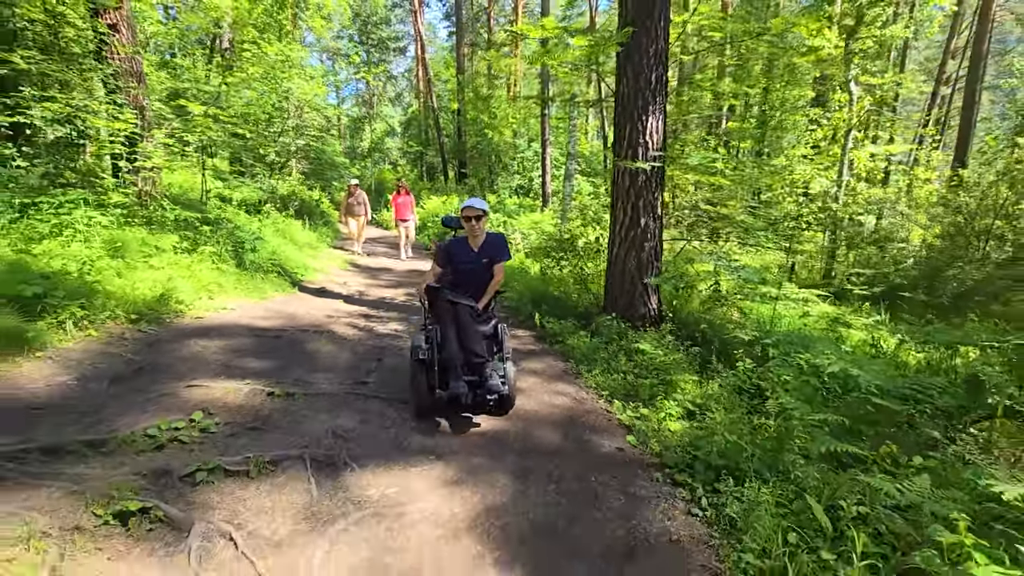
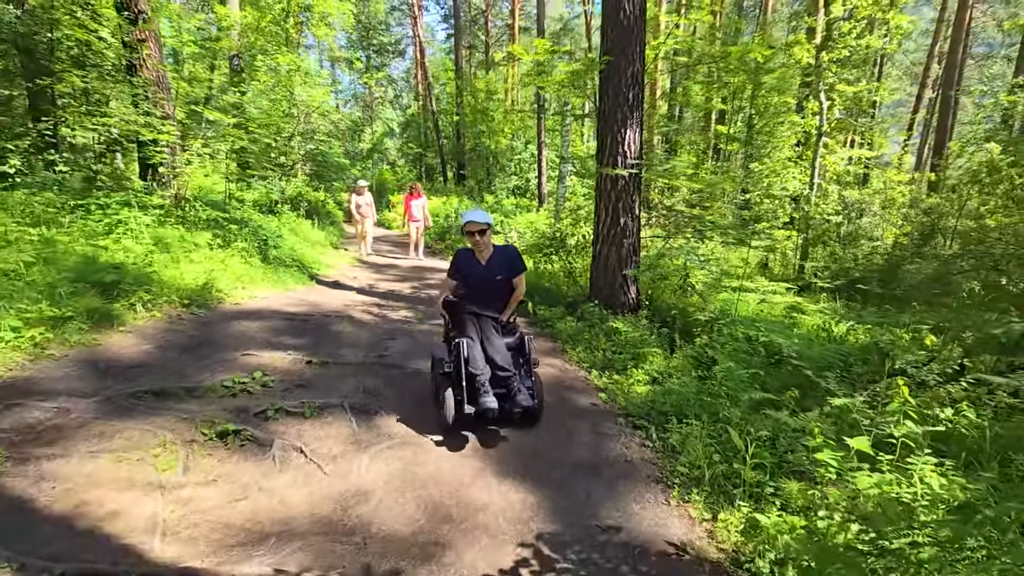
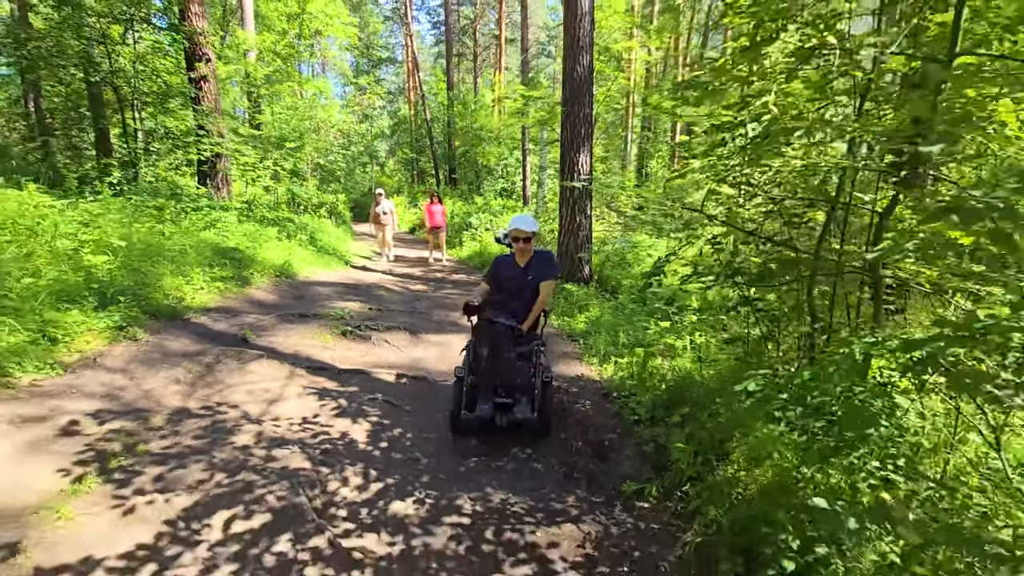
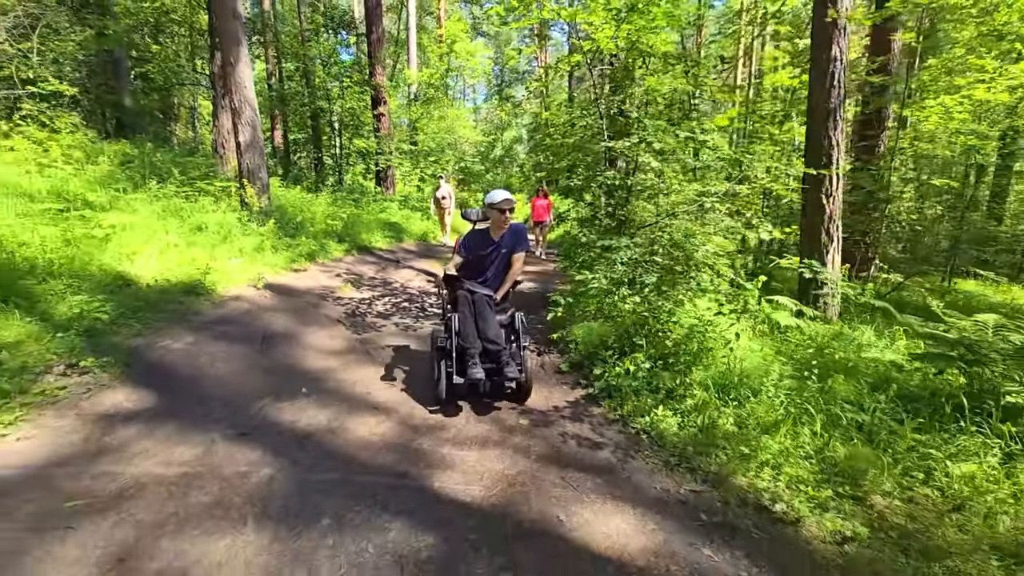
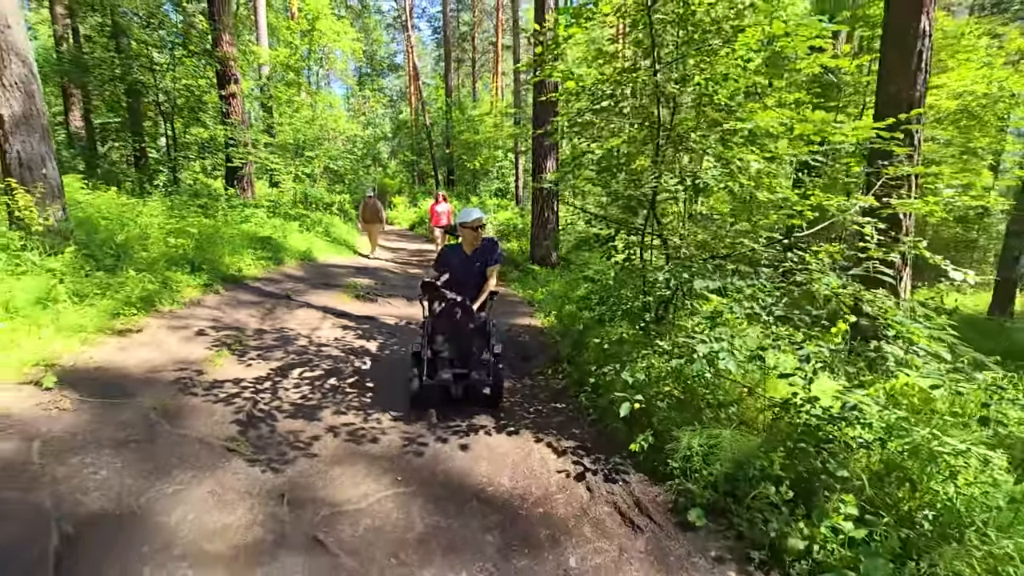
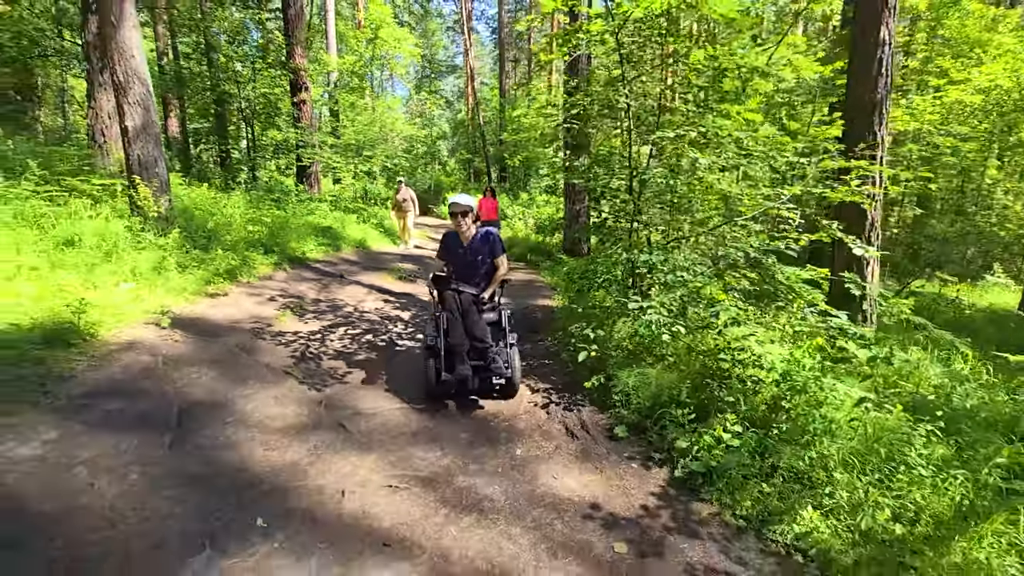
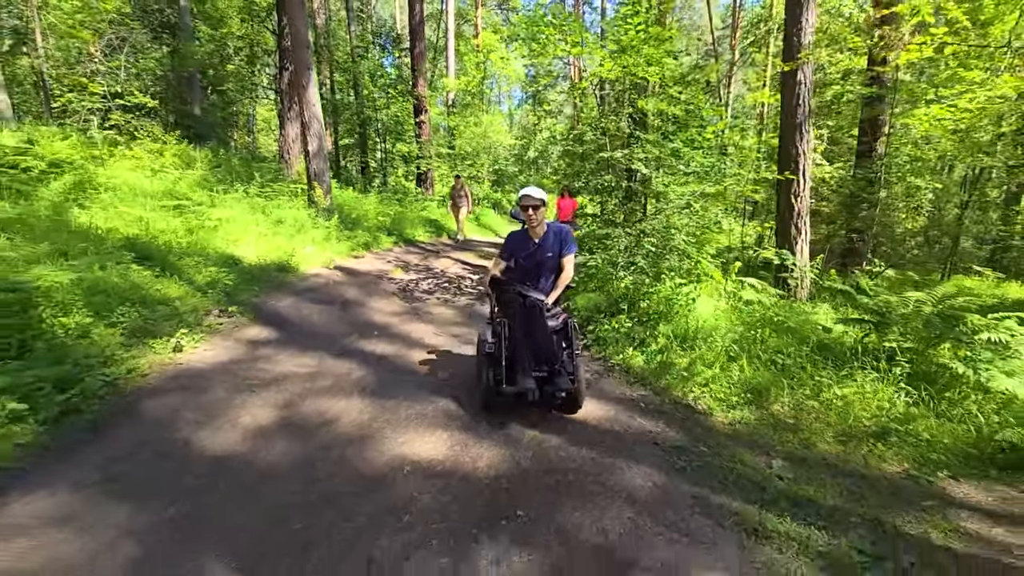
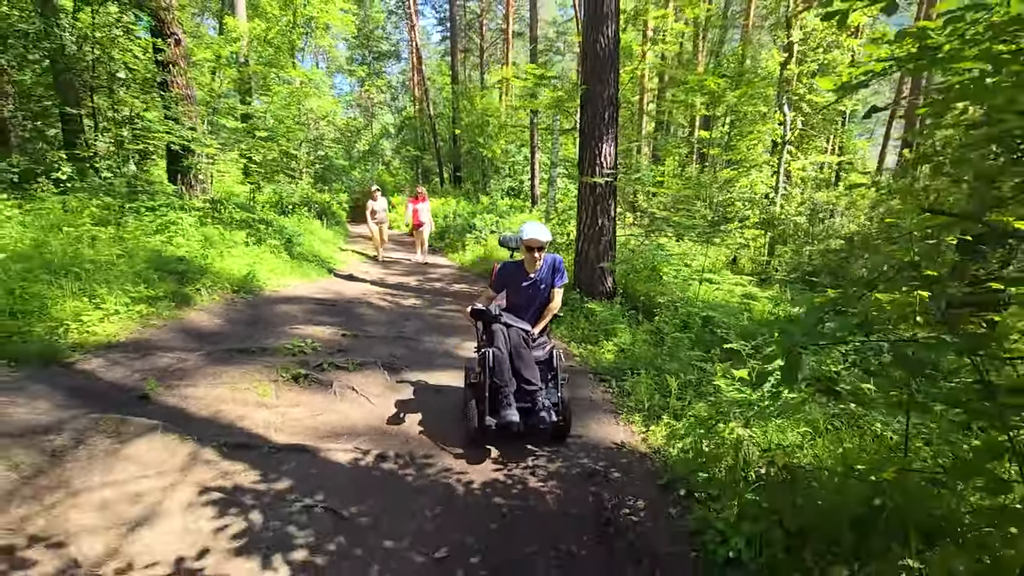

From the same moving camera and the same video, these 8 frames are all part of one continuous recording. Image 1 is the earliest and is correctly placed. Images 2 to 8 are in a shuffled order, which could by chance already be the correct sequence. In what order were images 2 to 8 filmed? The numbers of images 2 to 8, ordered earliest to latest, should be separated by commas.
2, 8, 3, 5, 6, 4, 7
